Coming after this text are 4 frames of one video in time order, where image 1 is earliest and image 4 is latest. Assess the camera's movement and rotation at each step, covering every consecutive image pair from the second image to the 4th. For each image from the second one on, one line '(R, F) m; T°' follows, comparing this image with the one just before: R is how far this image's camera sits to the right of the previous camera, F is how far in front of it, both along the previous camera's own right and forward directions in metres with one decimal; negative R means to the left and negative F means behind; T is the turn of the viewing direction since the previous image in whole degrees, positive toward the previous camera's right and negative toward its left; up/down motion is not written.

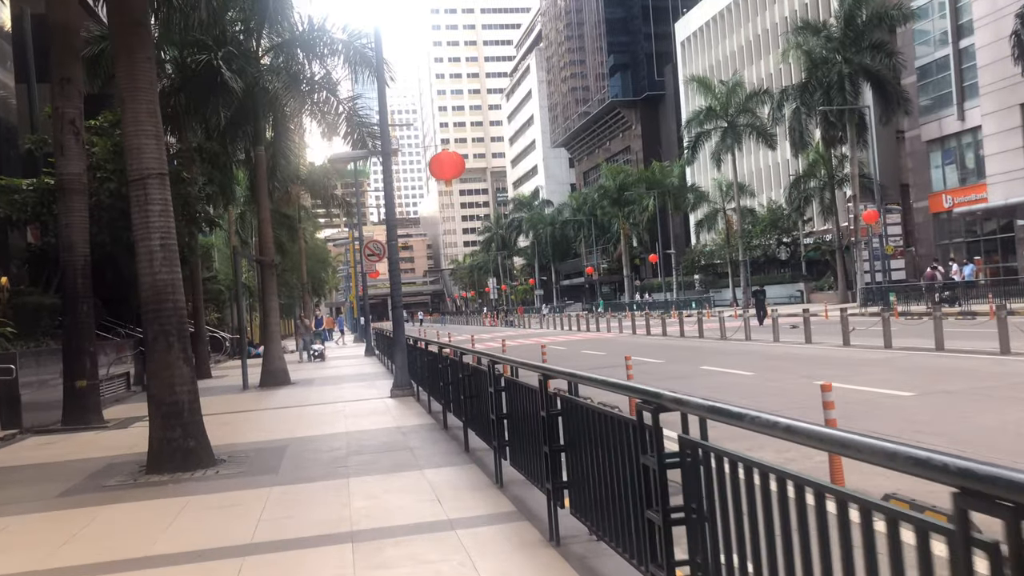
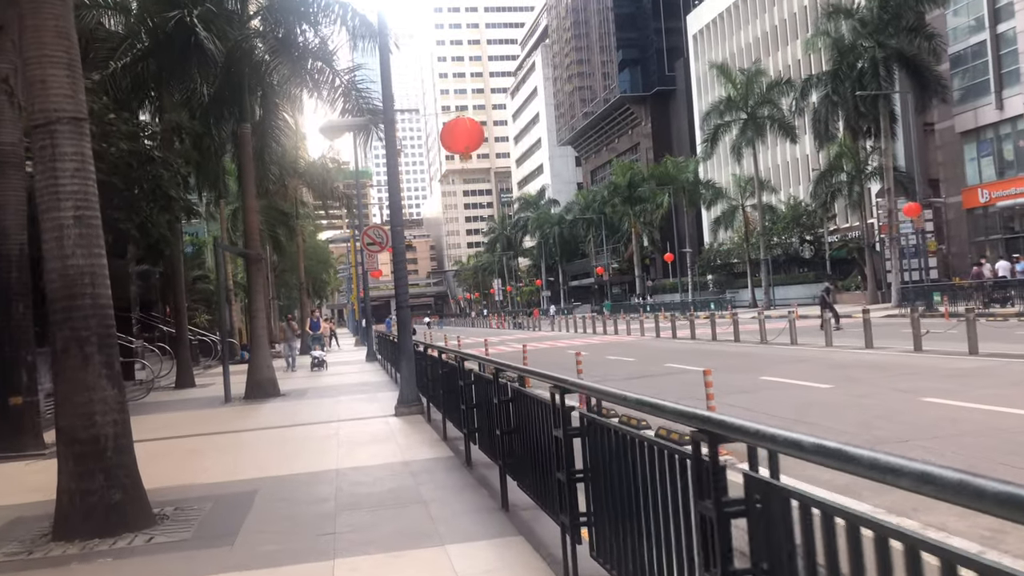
(-0.4, +2.7) m; 0°
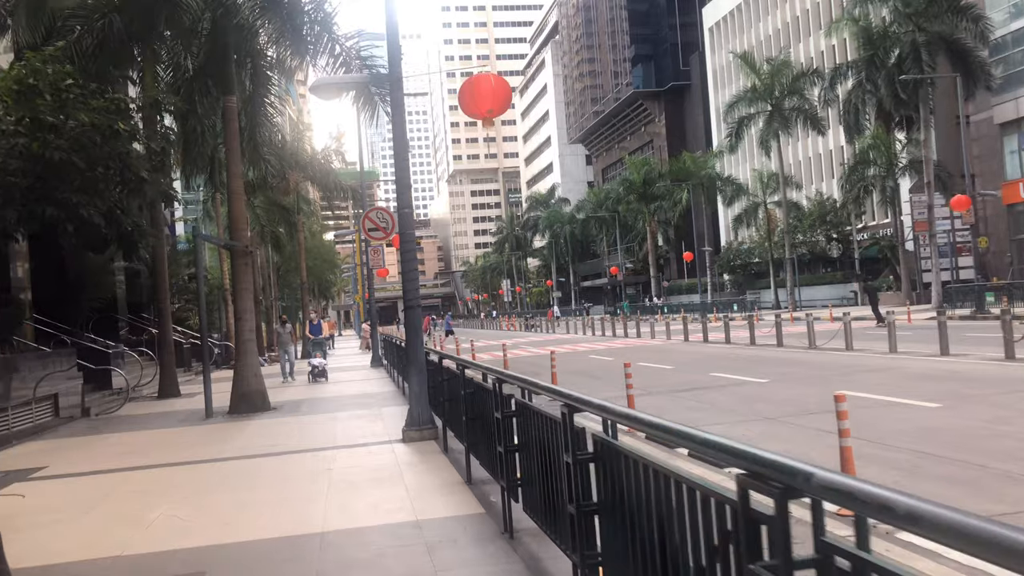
(-0.3, +2.5) m; 0°
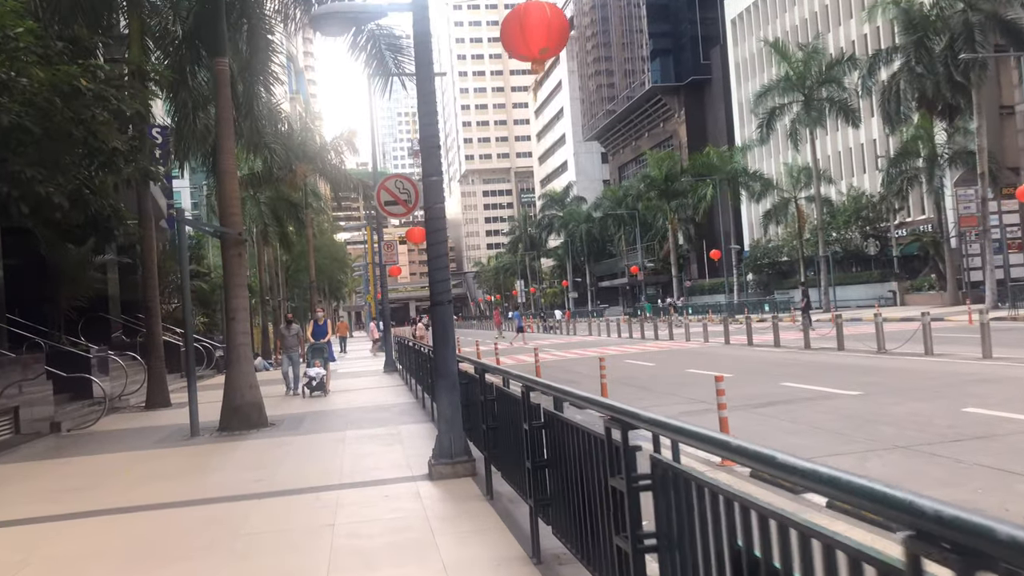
(-0.5, +2.4) m; -1°
